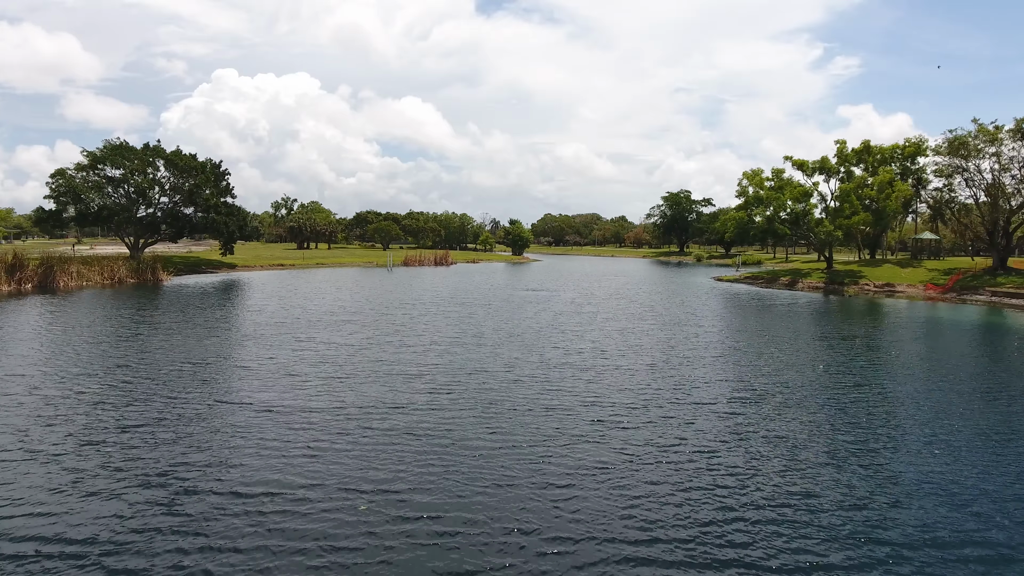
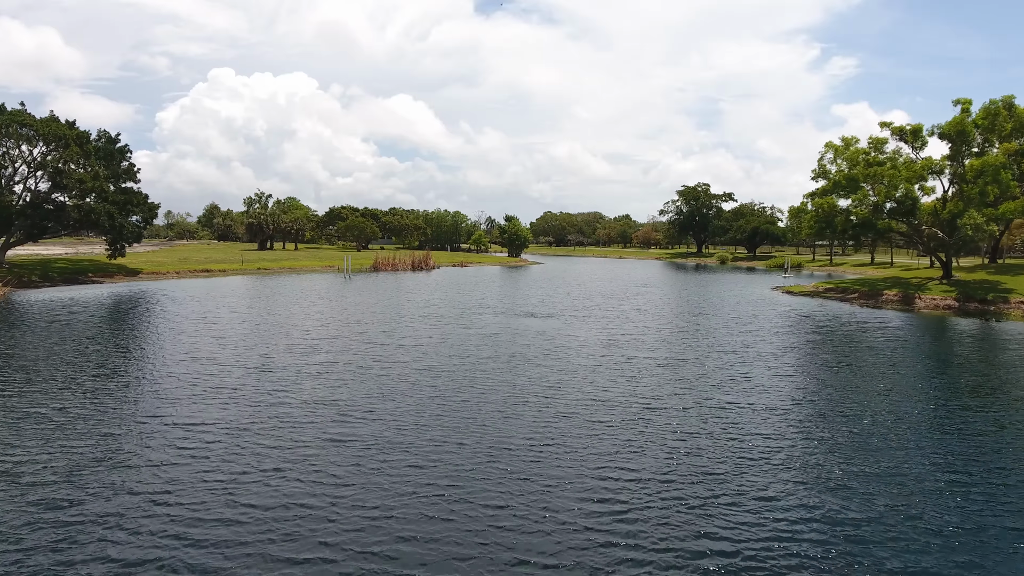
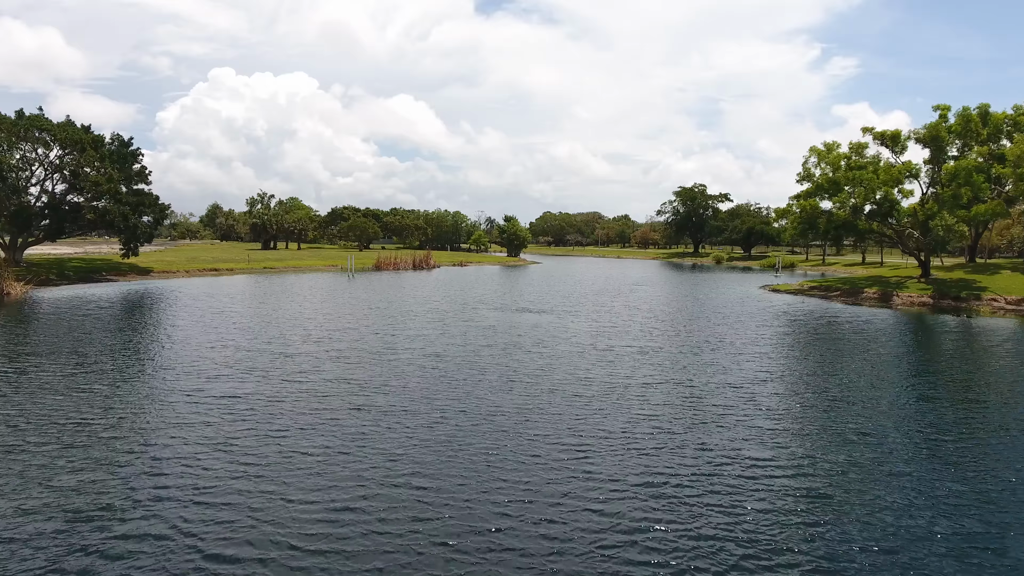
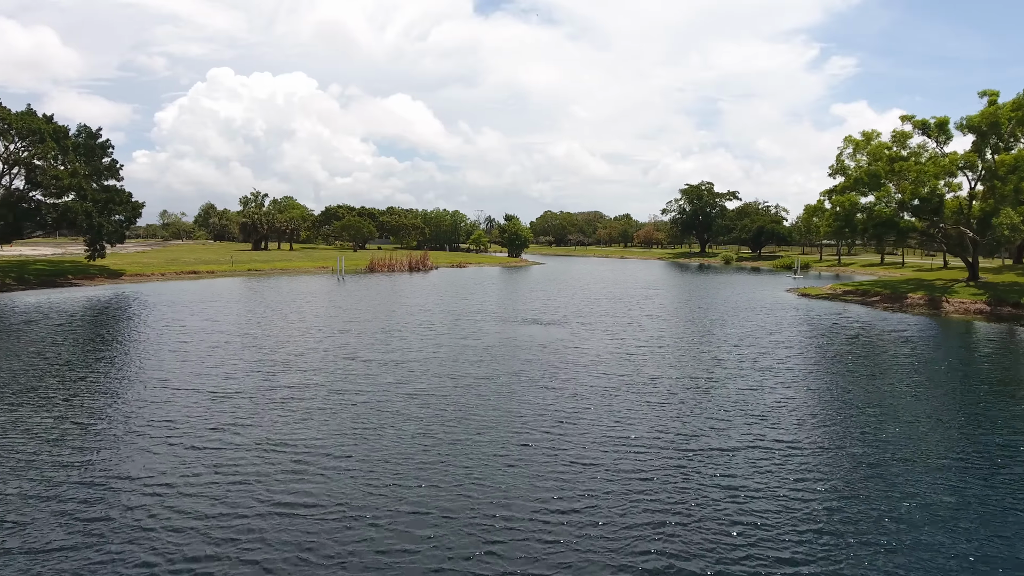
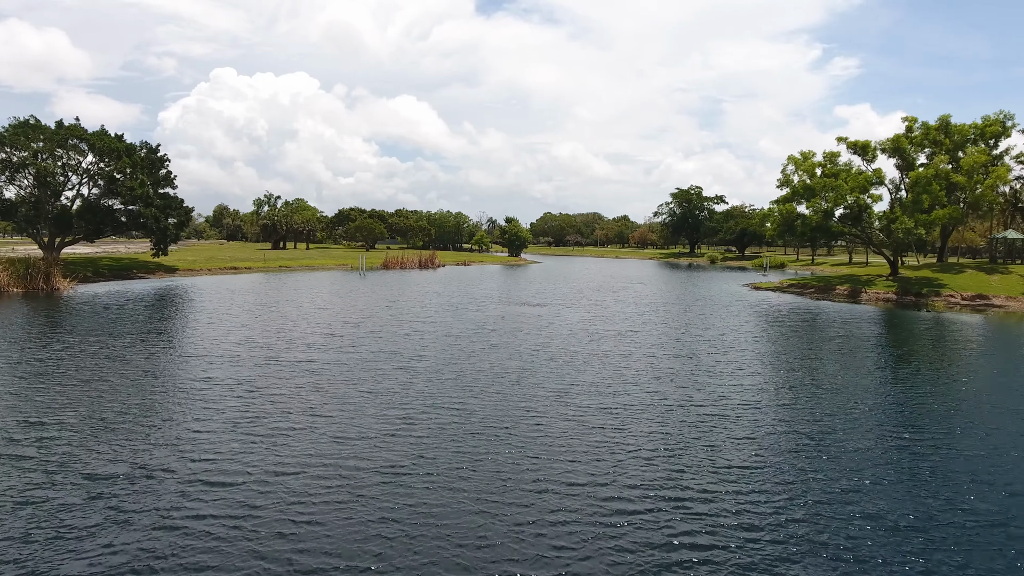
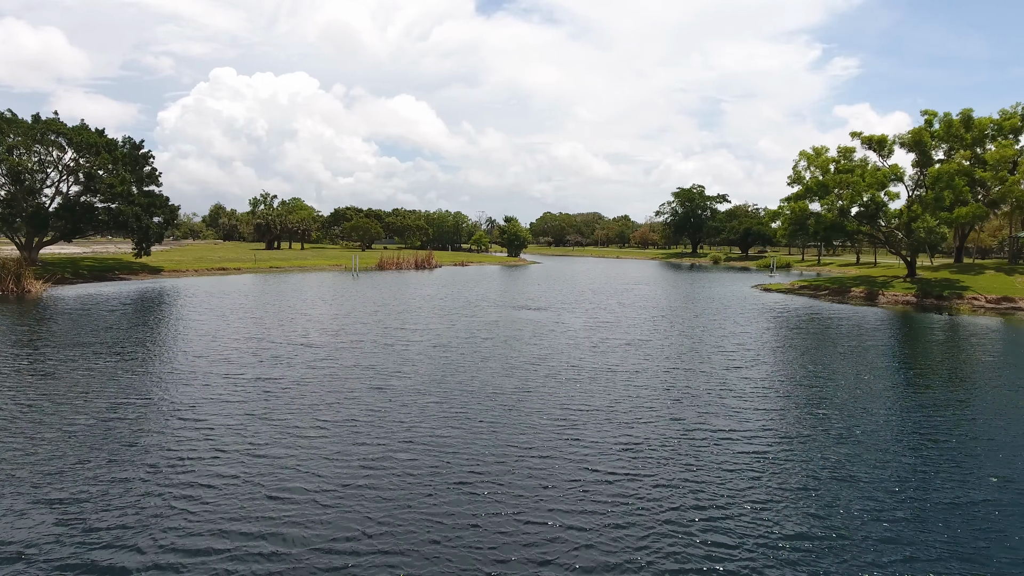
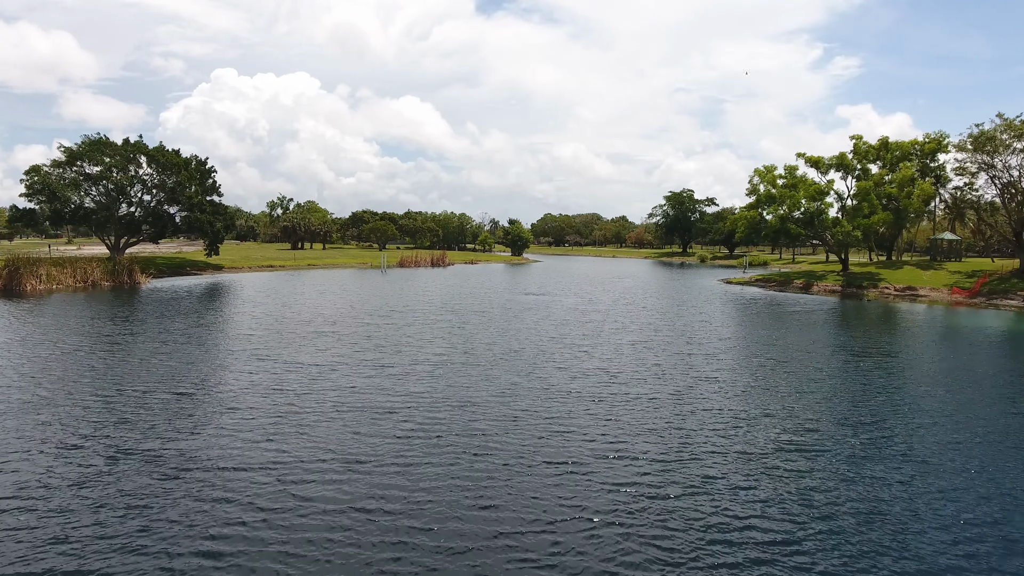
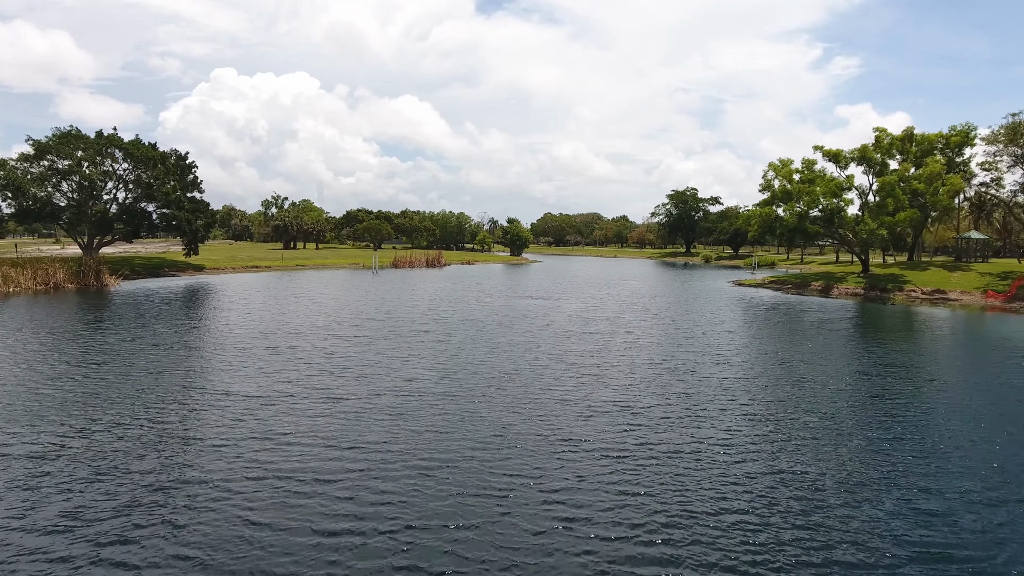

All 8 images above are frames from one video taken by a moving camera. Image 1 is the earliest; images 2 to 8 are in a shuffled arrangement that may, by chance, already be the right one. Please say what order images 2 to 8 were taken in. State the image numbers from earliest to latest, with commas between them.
7, 8, 5, 6, 3, 2, 4
